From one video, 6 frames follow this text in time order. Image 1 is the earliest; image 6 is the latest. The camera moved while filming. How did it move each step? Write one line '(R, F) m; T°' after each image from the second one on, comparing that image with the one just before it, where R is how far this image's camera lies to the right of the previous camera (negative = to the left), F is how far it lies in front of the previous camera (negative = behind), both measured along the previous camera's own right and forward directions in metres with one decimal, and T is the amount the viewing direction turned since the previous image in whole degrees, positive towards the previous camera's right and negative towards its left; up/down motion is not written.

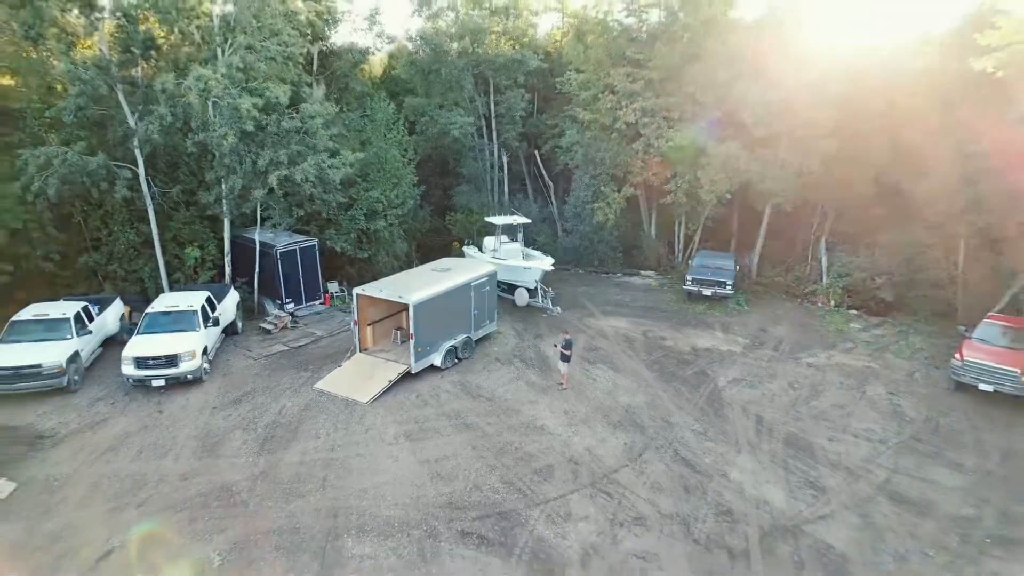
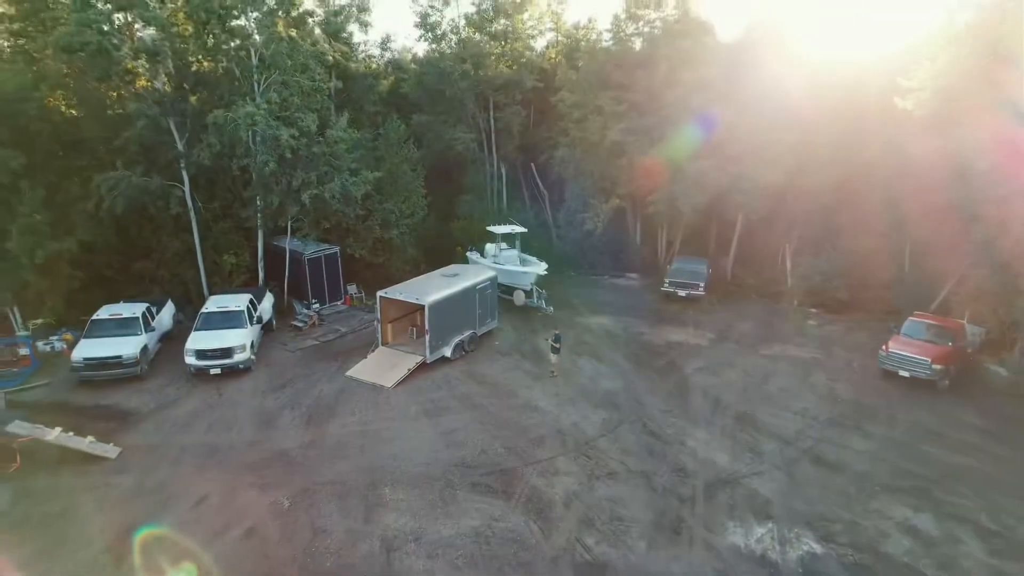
(0.0, -2.2) m; 0°
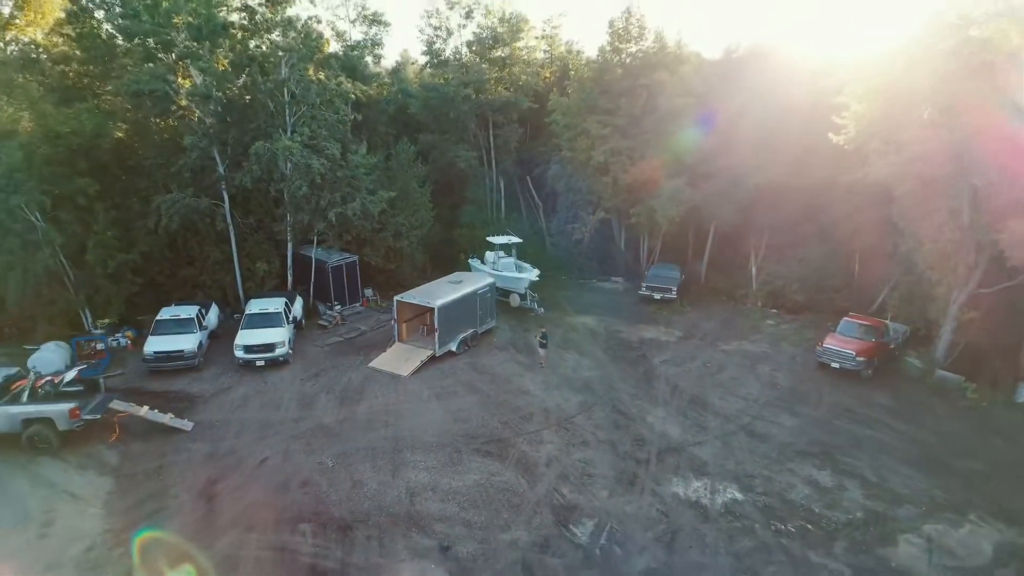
(+0.1, -2.6) m; 0°
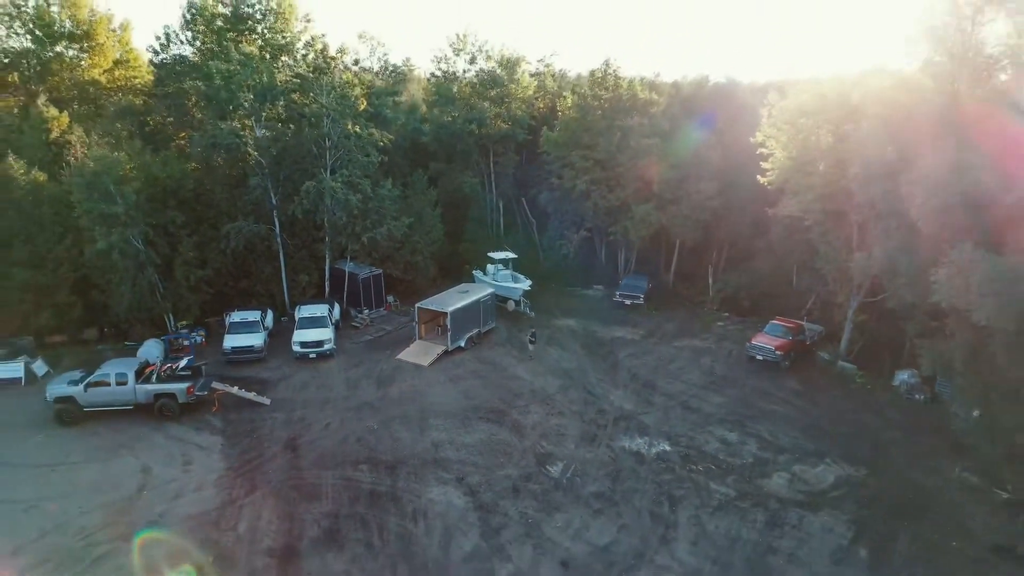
(+0.1, -4.5) m; 0°
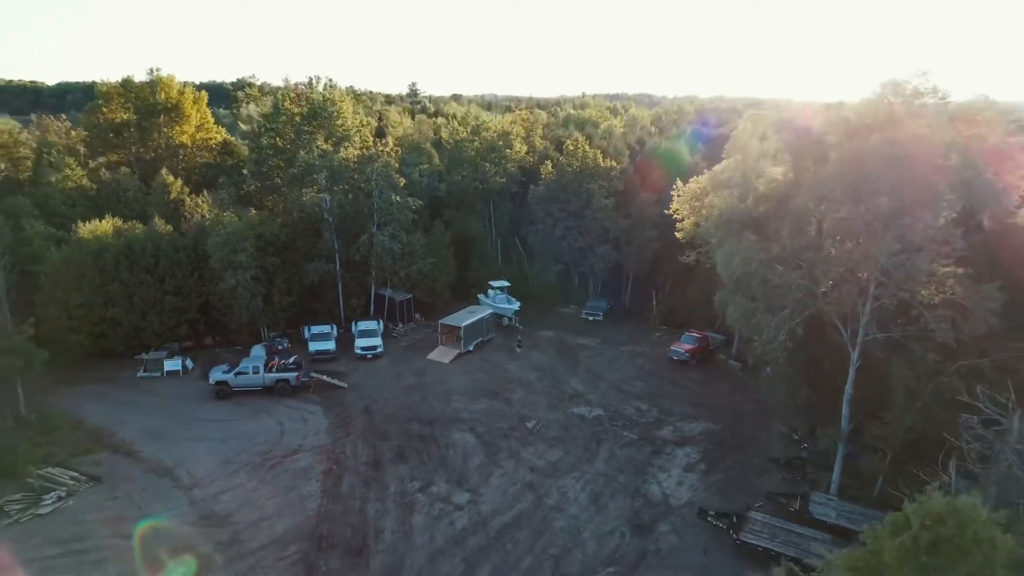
(+0.3, -9.3) m; 0°
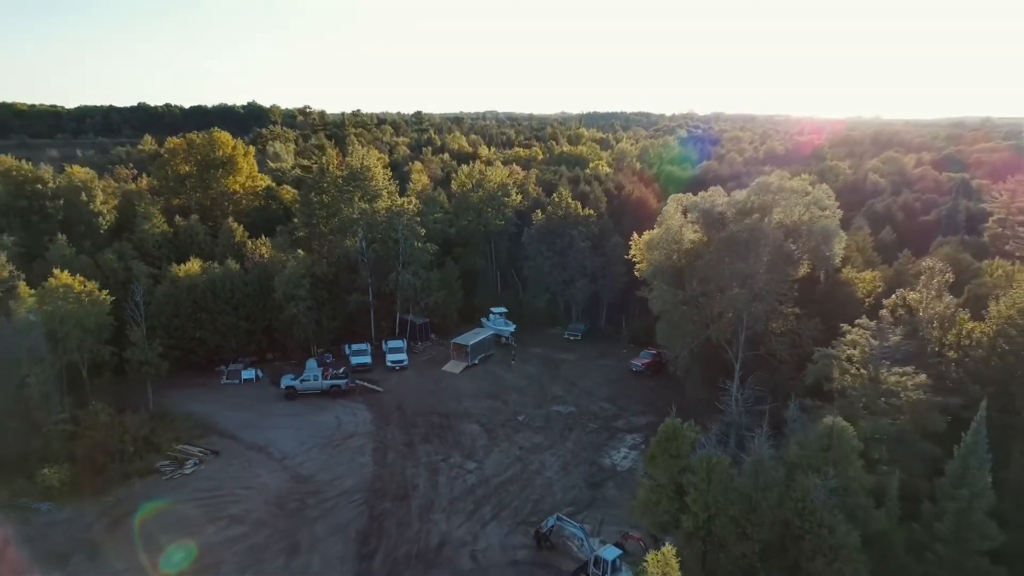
(+0.3, -8.6) m; 0°
